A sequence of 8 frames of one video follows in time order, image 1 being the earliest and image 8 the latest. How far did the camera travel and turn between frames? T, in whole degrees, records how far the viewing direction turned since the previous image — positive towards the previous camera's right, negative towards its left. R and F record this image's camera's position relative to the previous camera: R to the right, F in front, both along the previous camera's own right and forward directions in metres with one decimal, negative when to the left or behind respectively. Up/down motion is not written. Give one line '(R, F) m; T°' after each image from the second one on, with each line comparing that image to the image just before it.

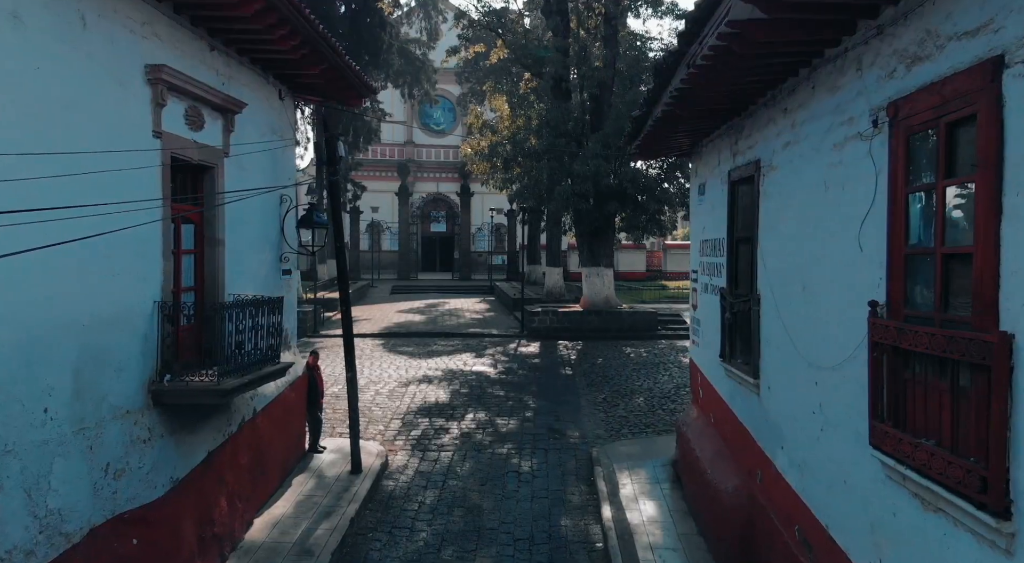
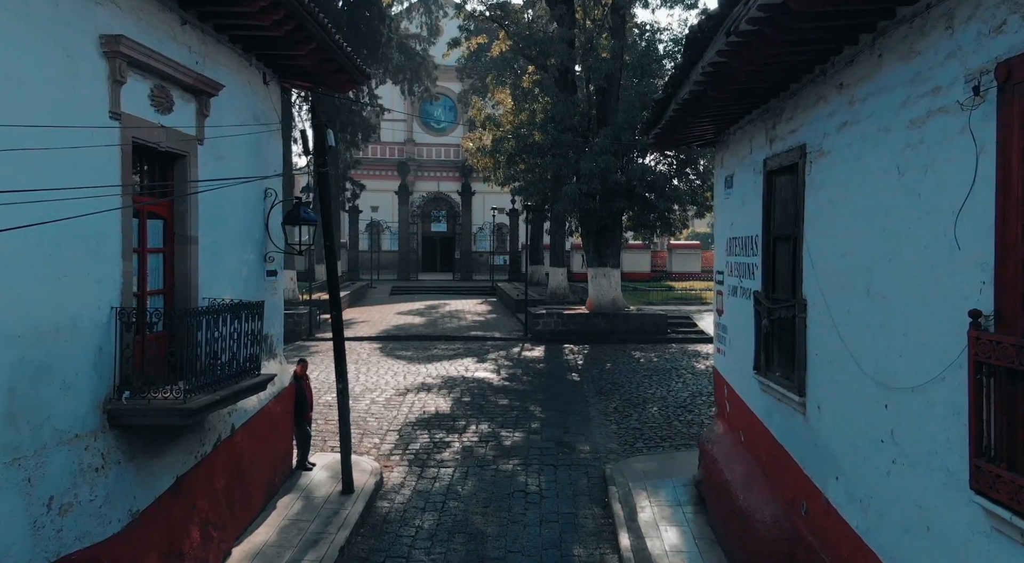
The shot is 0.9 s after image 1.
(-0.1, +0.7) m; 0°
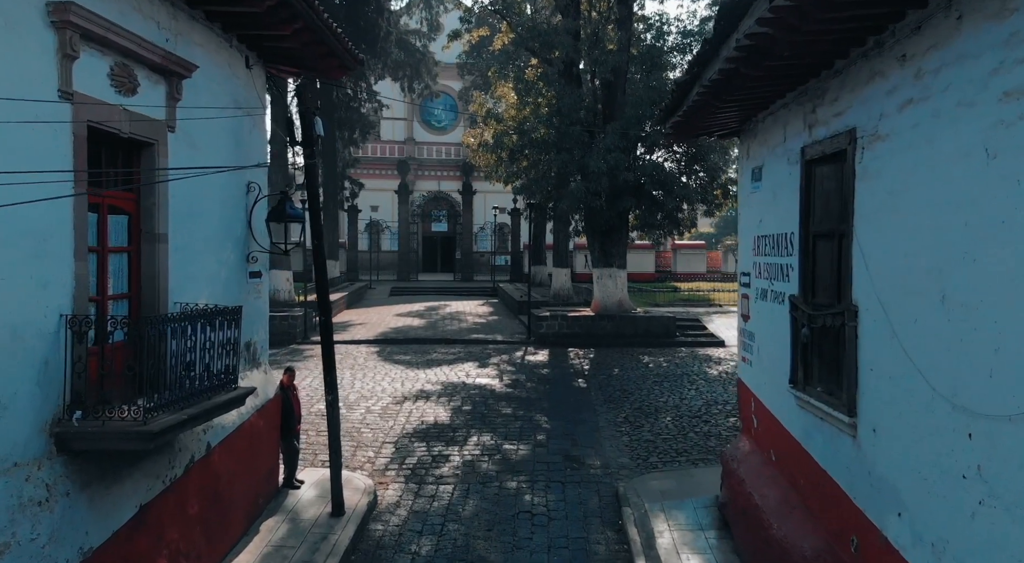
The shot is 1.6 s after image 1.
(0.0, +0.6) m; 0°
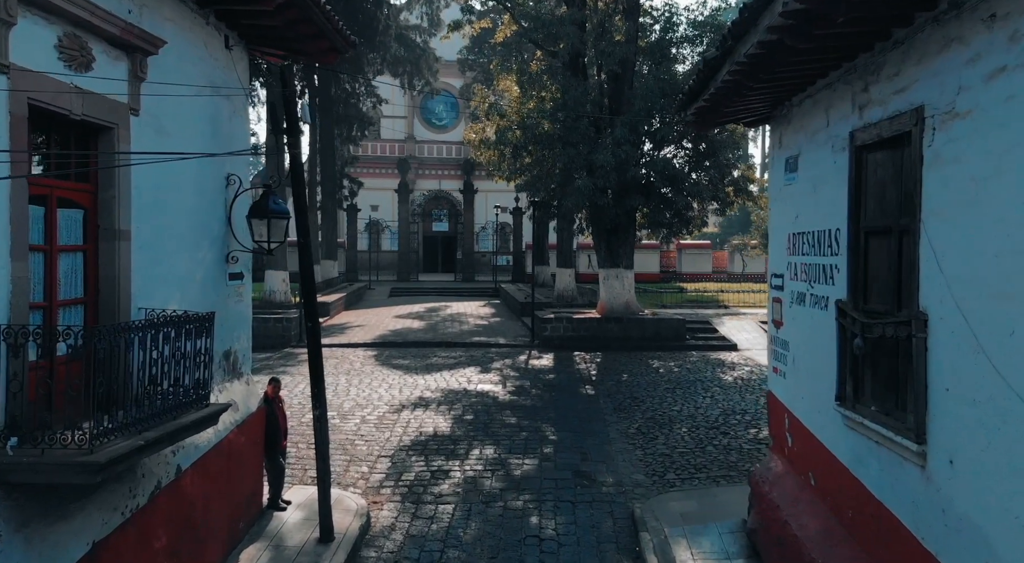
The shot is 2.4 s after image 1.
(0.0, +0.6) m; 0°
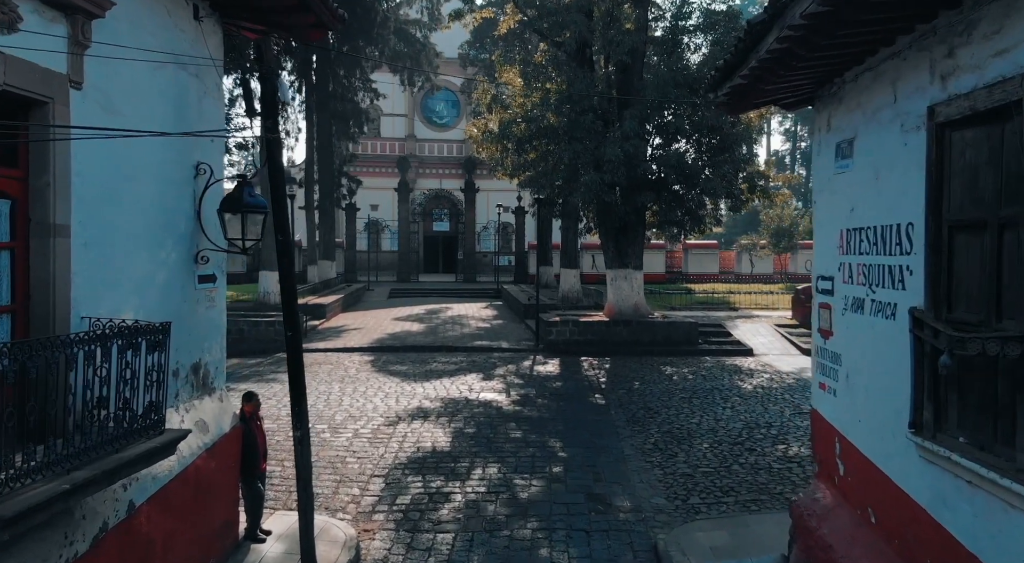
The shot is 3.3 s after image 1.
(-0.1, +0.7) m; 0°
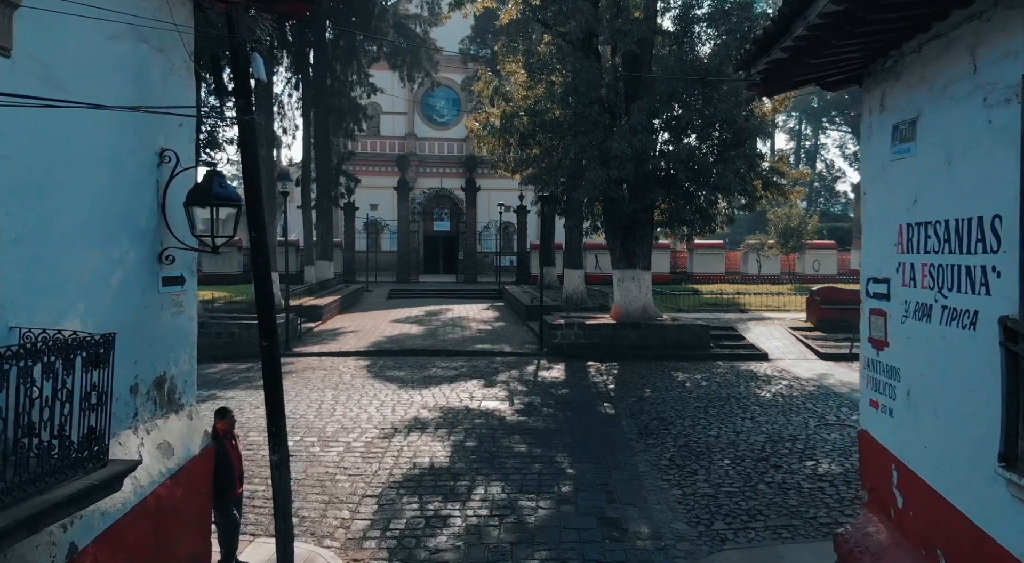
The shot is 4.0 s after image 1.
(0.0, +0.6) m; 0°
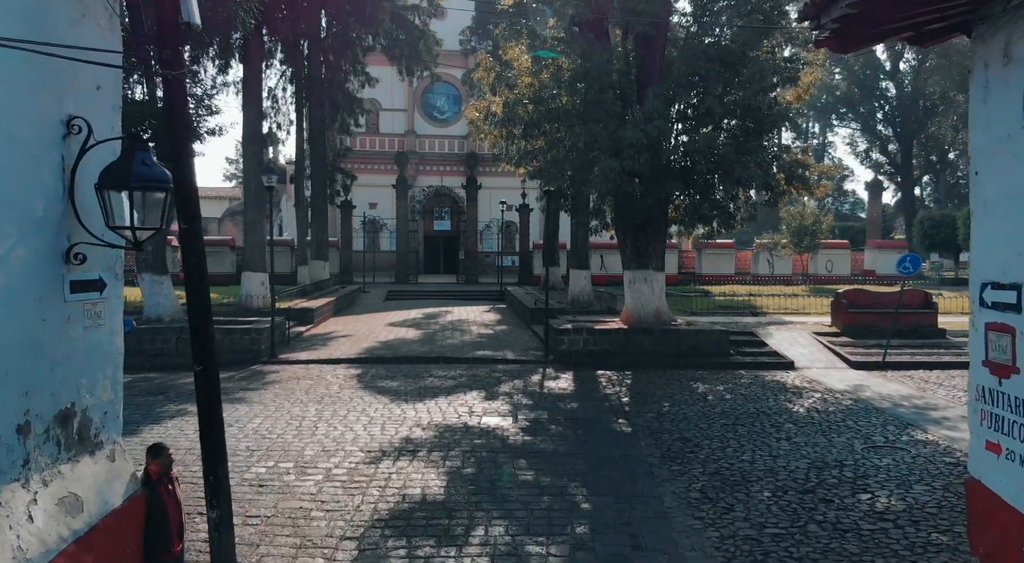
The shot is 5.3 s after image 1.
(0.0, +1.0) m; 0°
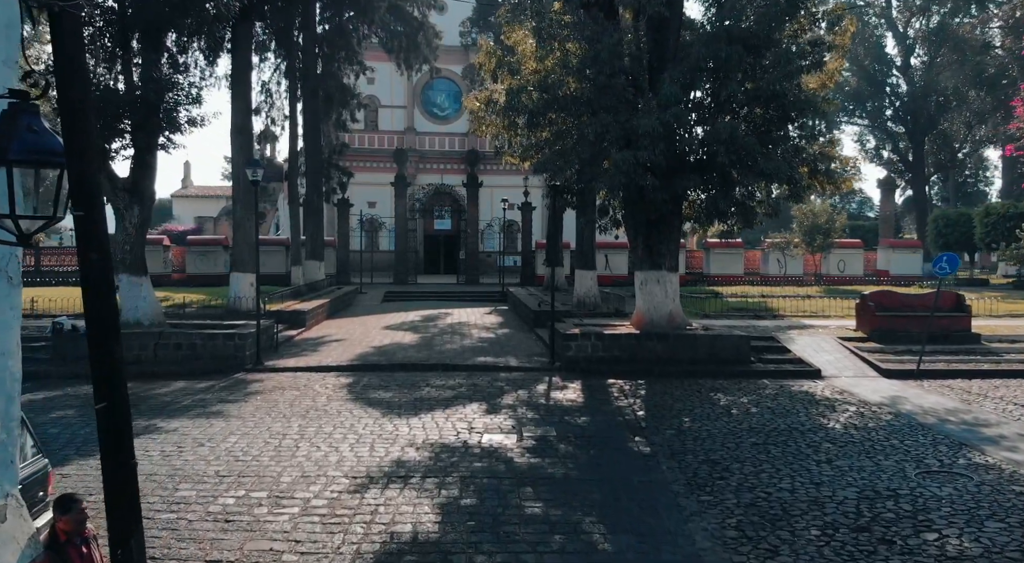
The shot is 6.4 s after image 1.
(0.0, +0.9) m; 0°
